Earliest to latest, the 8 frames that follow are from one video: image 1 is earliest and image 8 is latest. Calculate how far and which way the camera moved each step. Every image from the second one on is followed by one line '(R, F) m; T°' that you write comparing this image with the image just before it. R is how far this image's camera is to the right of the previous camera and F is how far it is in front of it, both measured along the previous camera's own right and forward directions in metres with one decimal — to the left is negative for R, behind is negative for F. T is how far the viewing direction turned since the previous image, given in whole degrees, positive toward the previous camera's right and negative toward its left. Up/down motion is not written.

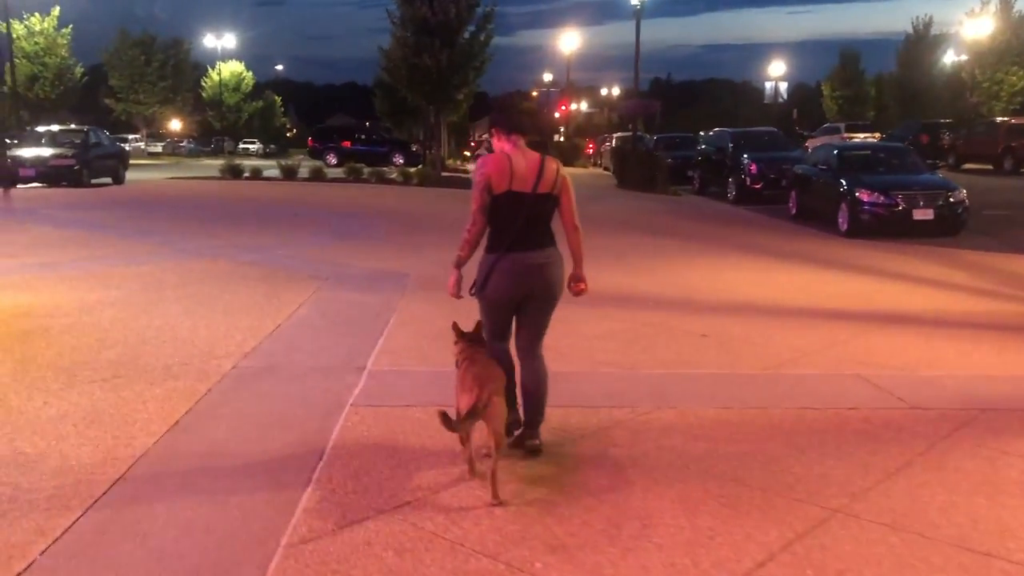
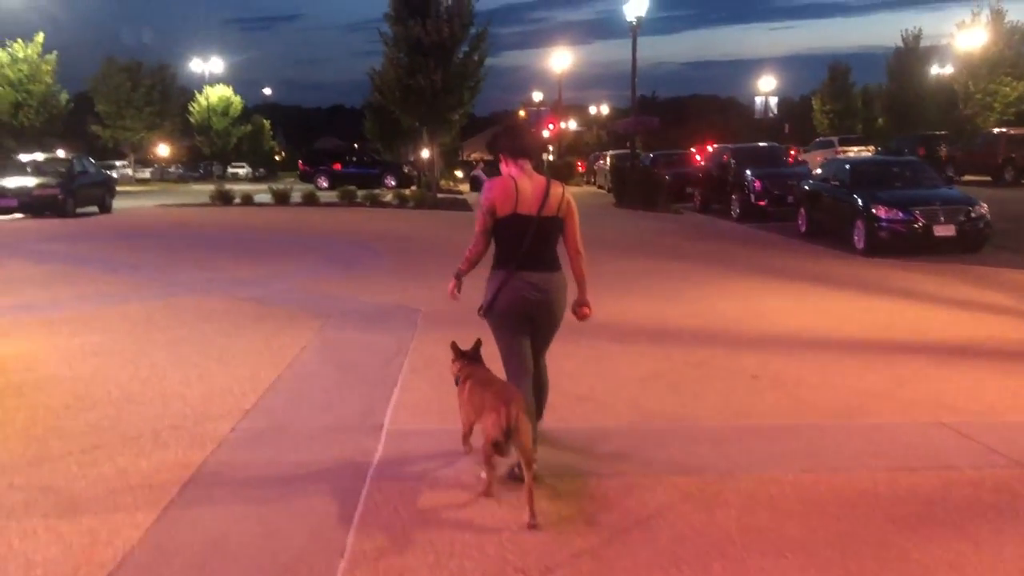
(-0.3, +0.9) m; +1°
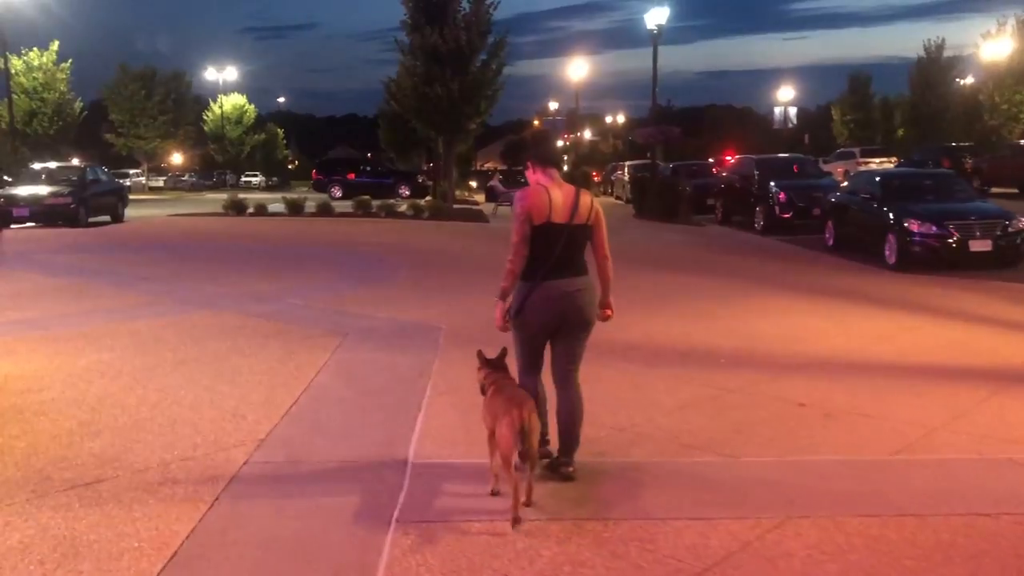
(-0.2, +0.5) m; -1°
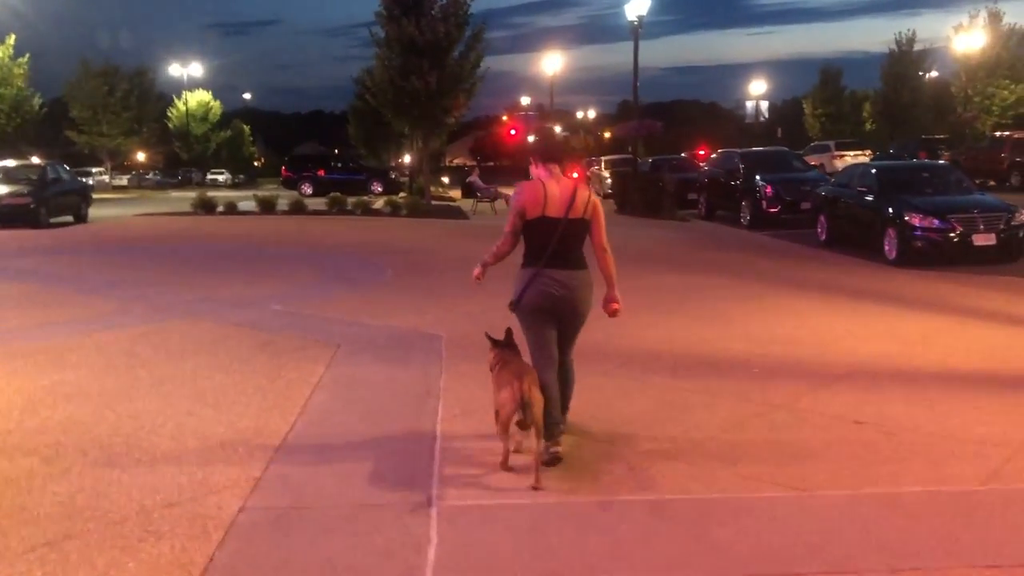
(-0.4, +0.9) m; +2°
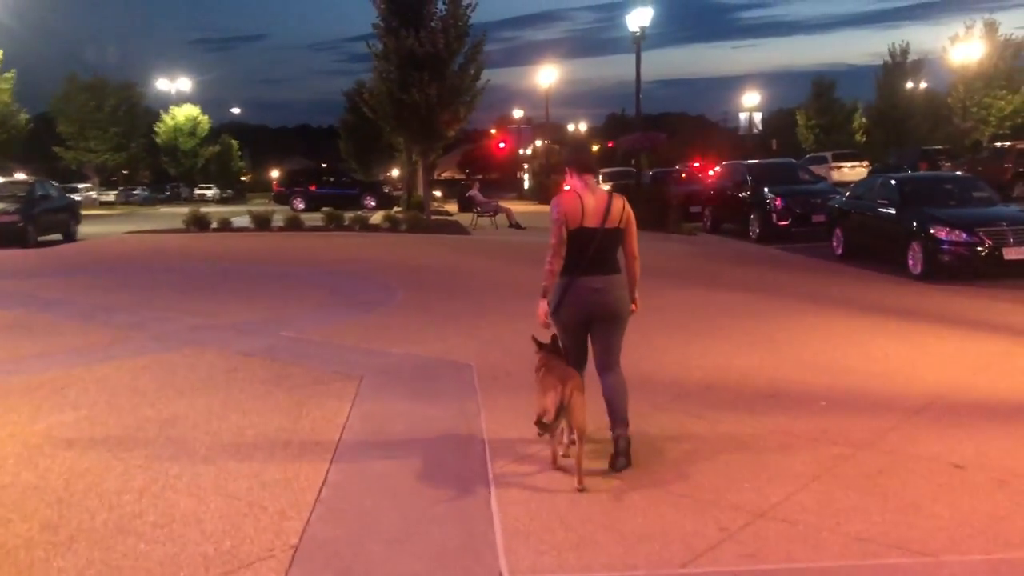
(-0.5, +0.8) m; +1°
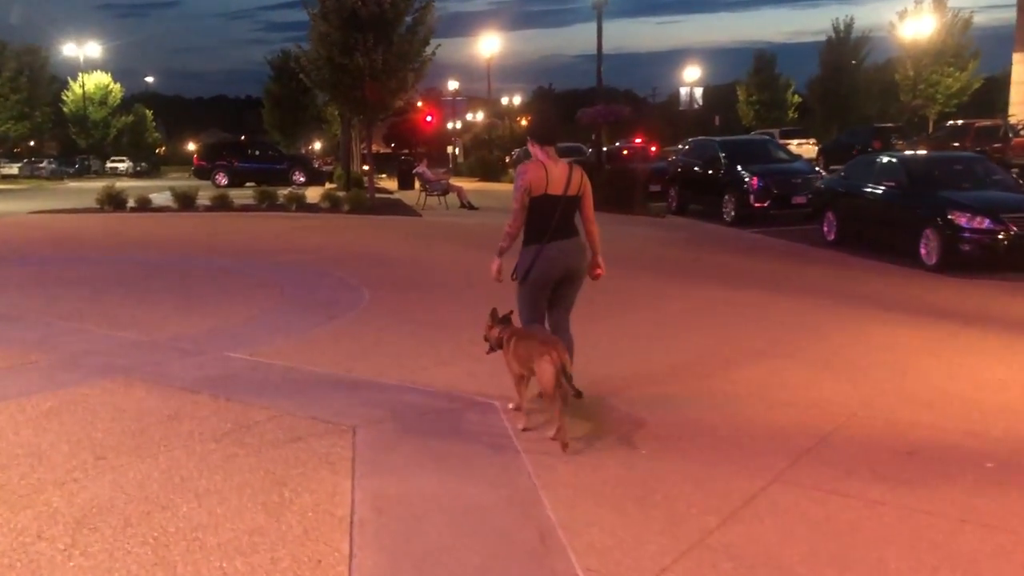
(-0.8, +2.3) m; +5°
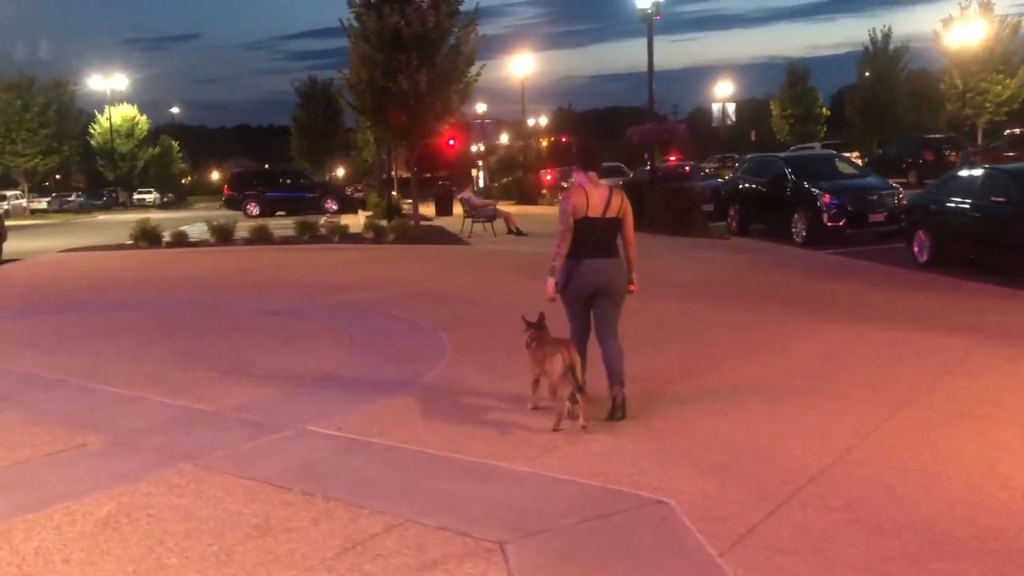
(-0.9, +1.5) m; -1°
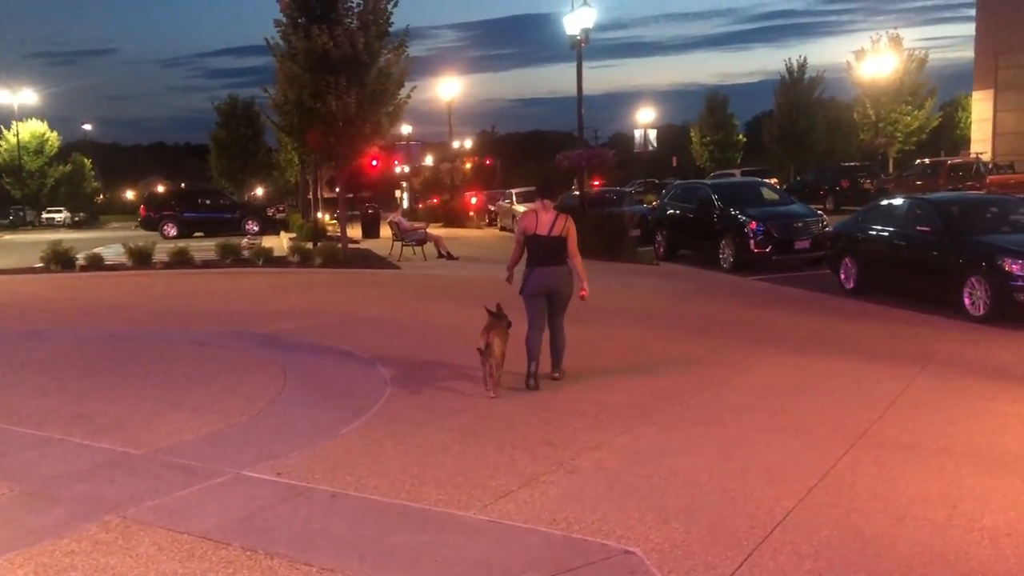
(-0.2, +0.3) m; +5°
